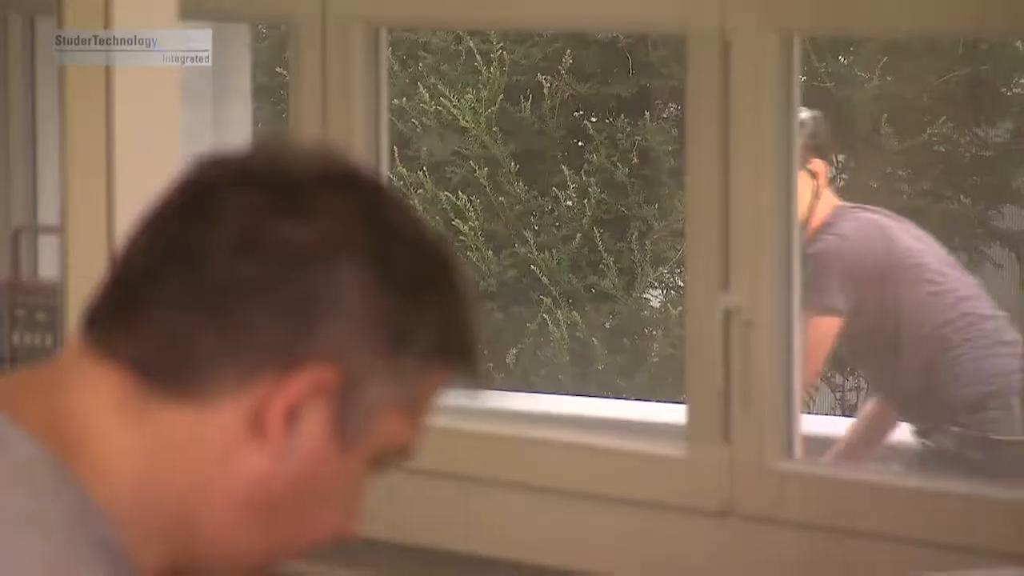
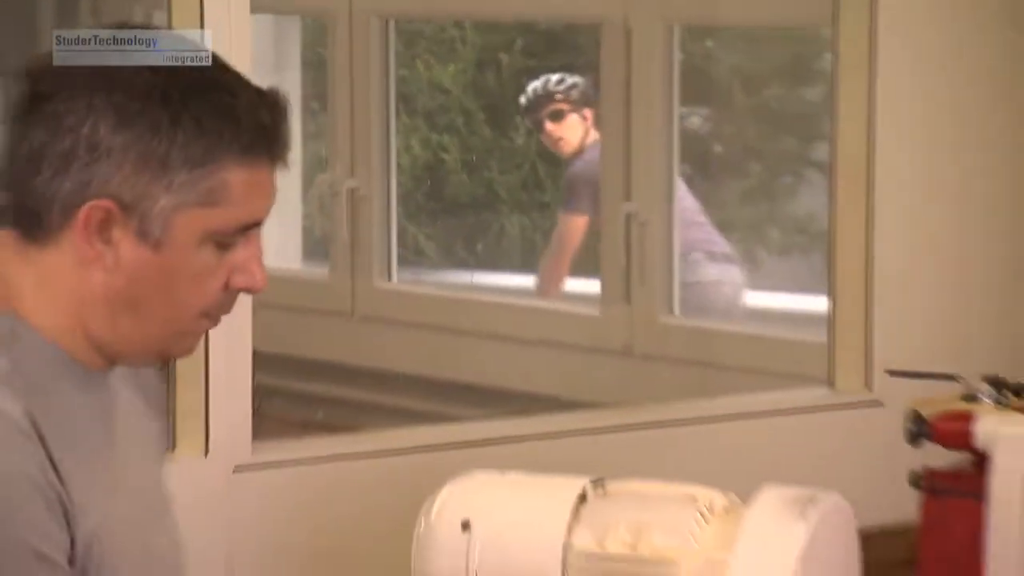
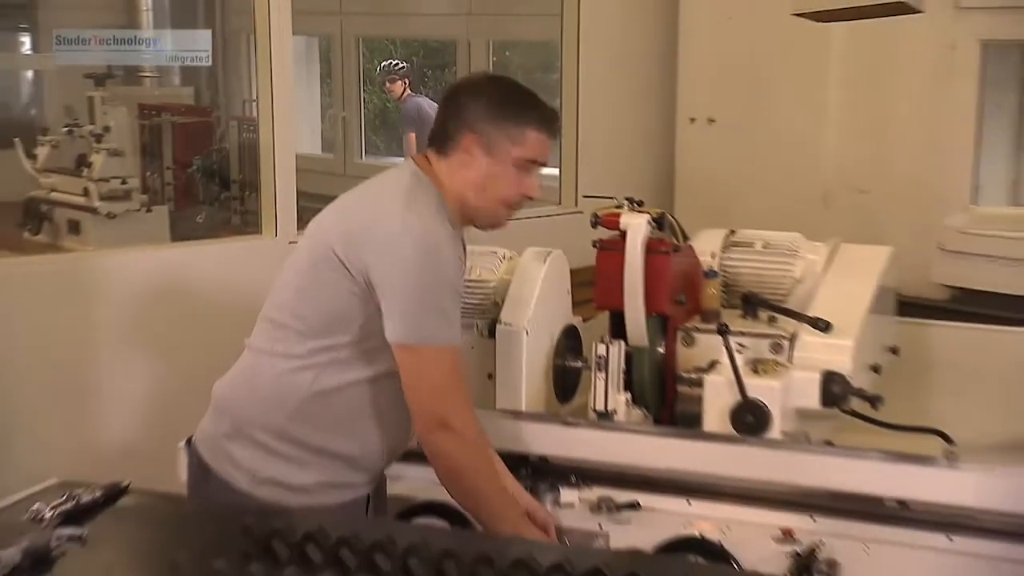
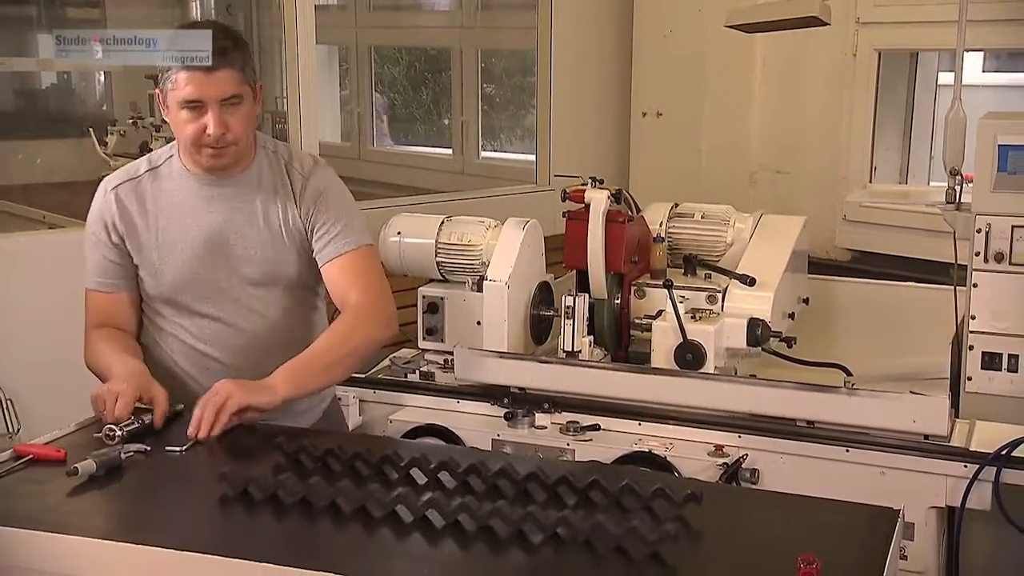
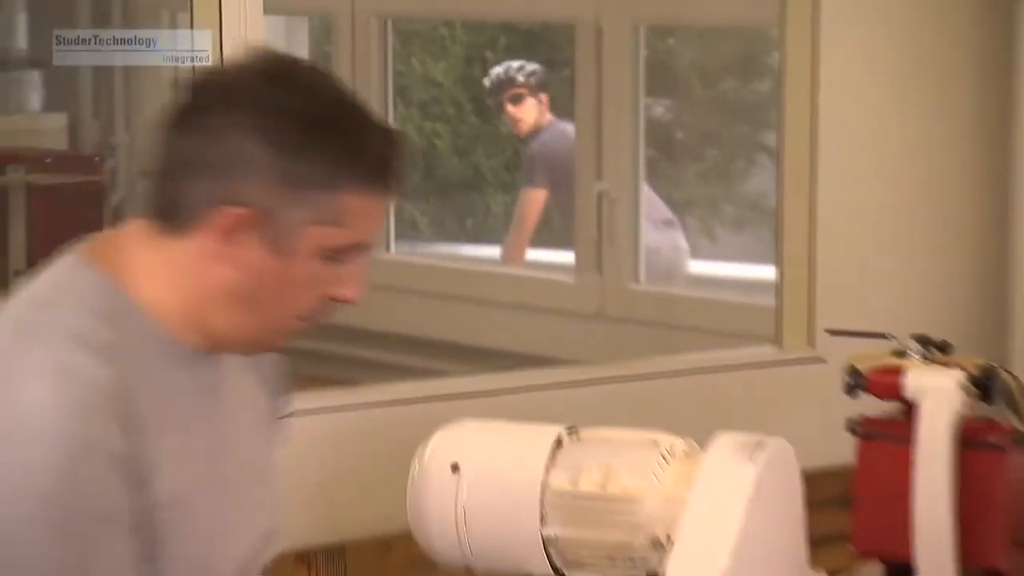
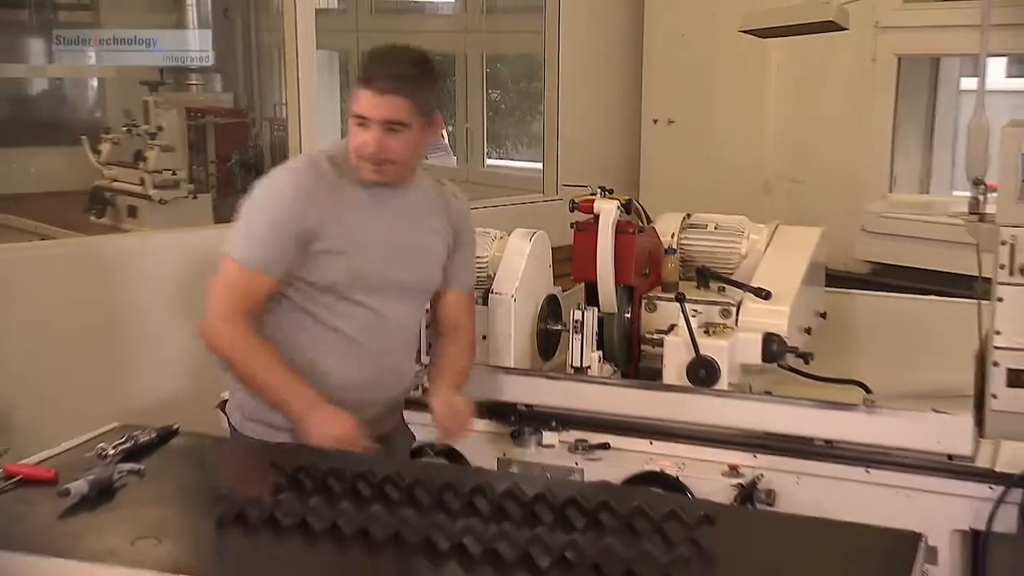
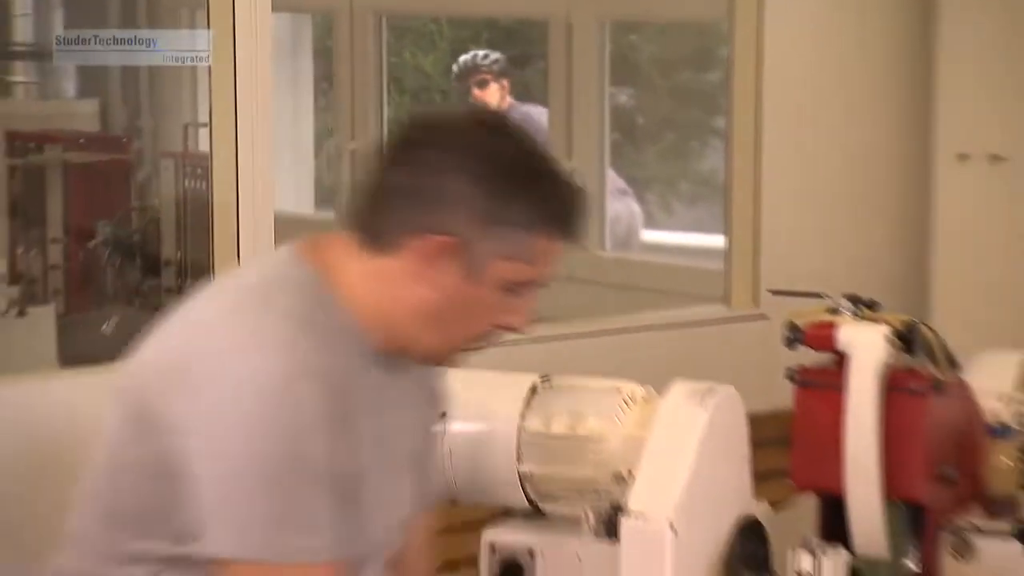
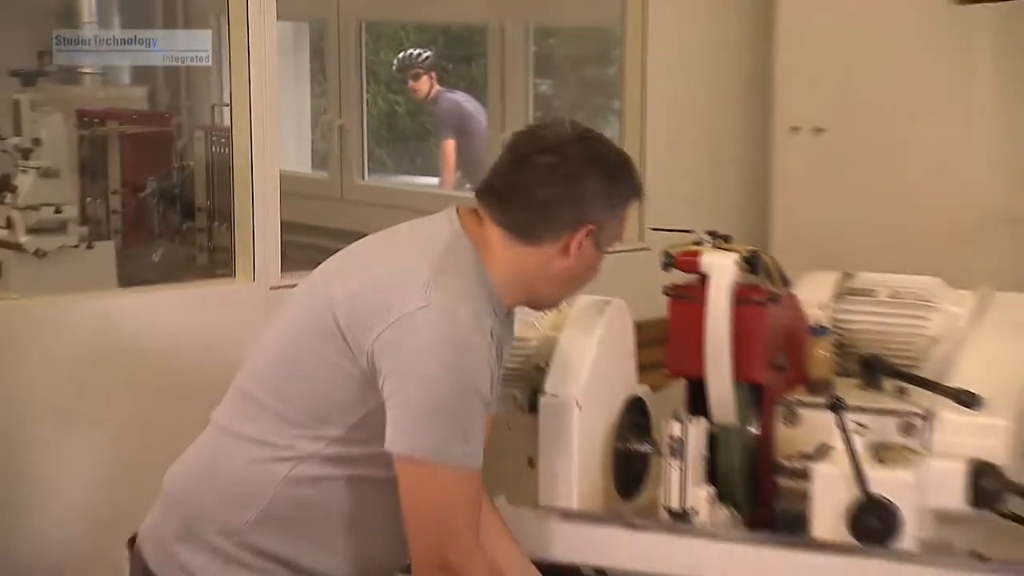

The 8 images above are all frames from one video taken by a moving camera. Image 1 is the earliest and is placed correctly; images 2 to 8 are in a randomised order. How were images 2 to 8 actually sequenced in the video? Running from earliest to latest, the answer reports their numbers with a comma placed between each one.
2, 5, 7, 8, 3, 6, 4
